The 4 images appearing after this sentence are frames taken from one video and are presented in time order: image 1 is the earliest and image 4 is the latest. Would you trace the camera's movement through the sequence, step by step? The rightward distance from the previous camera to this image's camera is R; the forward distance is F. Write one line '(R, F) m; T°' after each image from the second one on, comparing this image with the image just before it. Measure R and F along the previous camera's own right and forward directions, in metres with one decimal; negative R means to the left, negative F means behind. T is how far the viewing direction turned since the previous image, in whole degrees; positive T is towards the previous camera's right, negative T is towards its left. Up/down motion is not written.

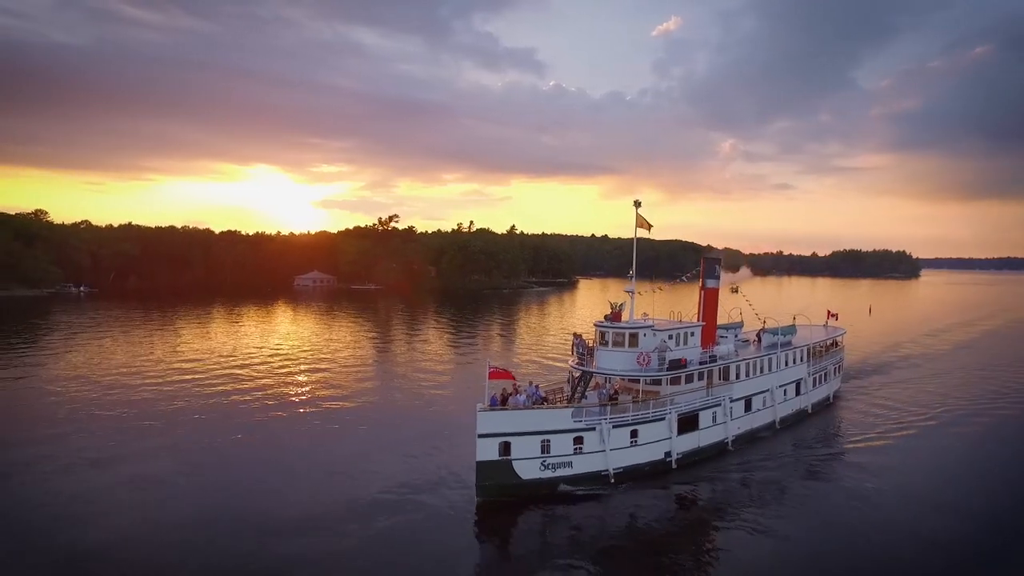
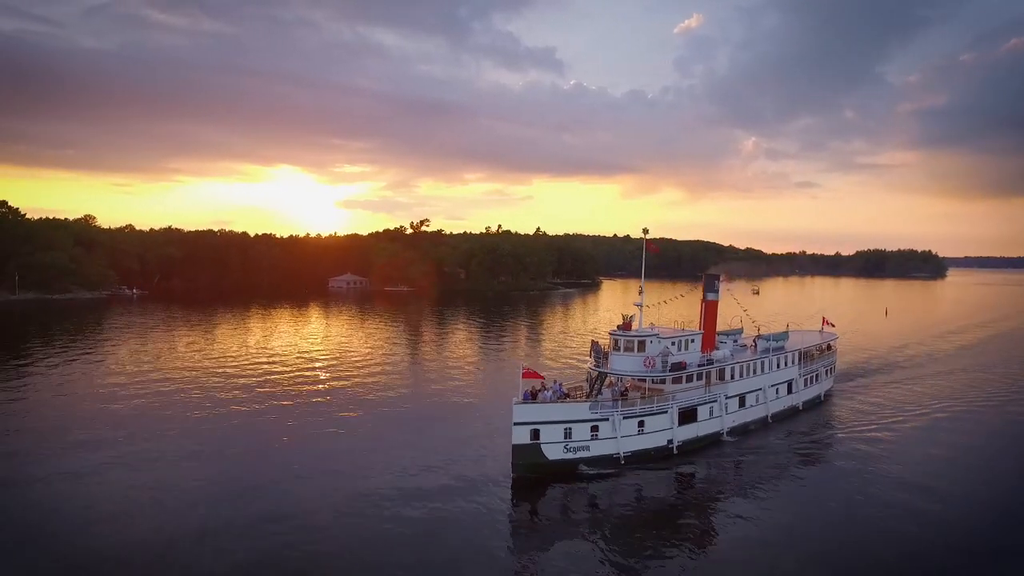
(-0.3, -1.2) m; -2°
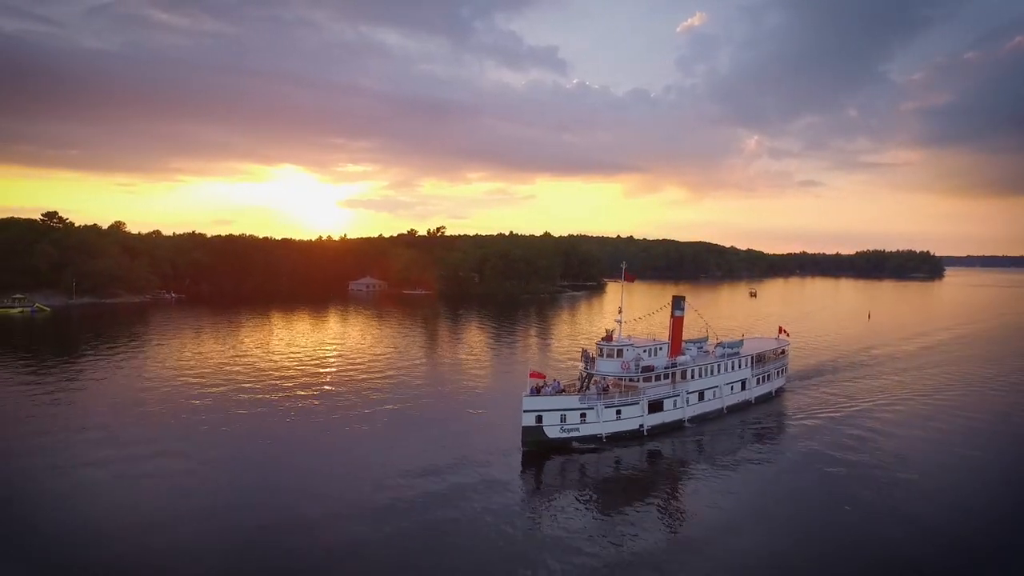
(-0.6, -2.2) m; 0°
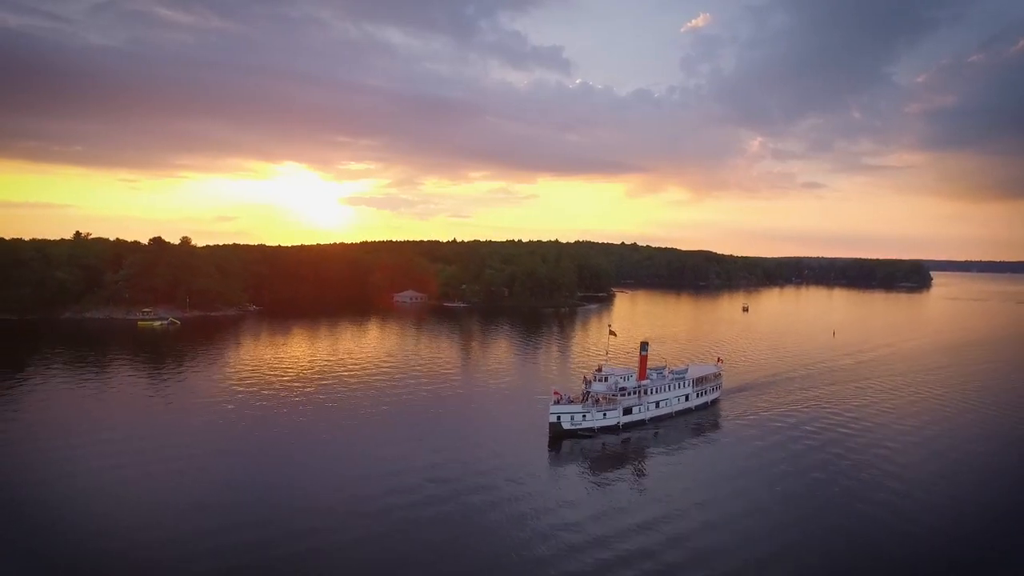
(-1.7, -5.9) m; 0°
